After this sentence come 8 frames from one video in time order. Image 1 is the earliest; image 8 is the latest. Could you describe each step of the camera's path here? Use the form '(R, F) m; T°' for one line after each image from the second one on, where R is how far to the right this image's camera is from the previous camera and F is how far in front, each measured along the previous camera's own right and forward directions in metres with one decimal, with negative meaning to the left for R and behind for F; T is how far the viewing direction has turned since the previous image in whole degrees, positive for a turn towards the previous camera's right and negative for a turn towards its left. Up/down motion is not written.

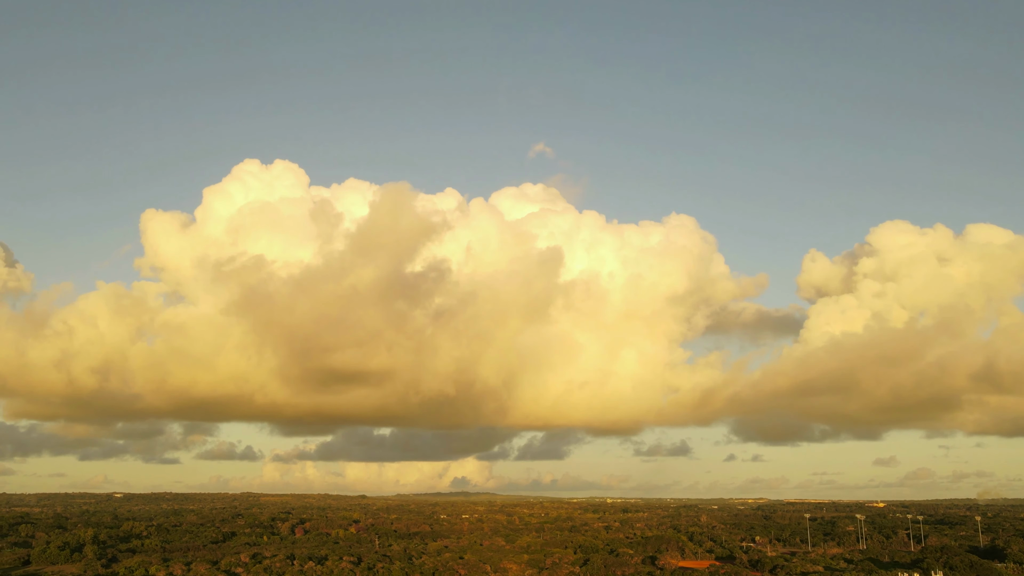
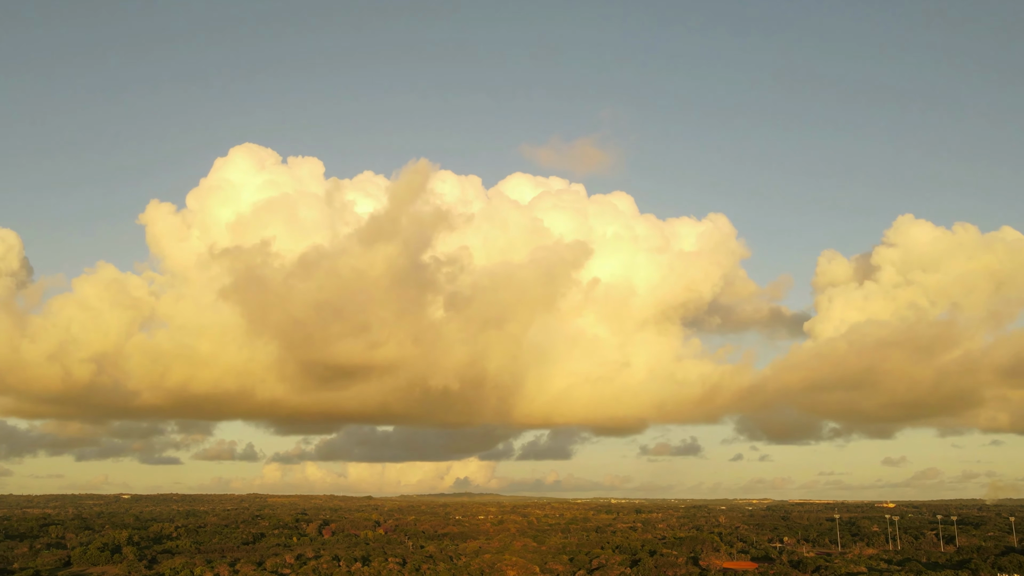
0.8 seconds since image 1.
(-4.7, -0.5) m; 0°
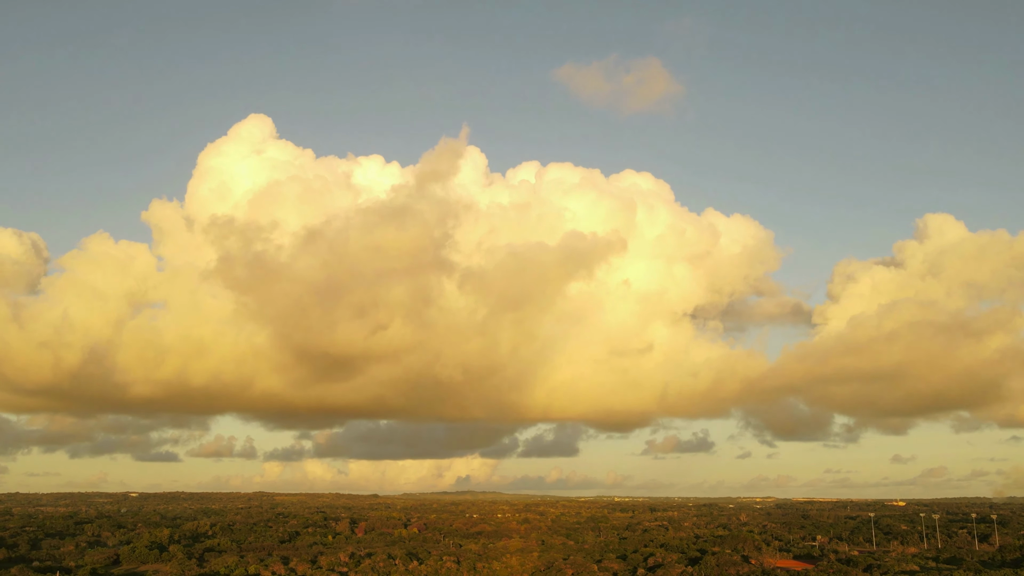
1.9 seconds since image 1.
(-5.9, -0.6) m; 0°
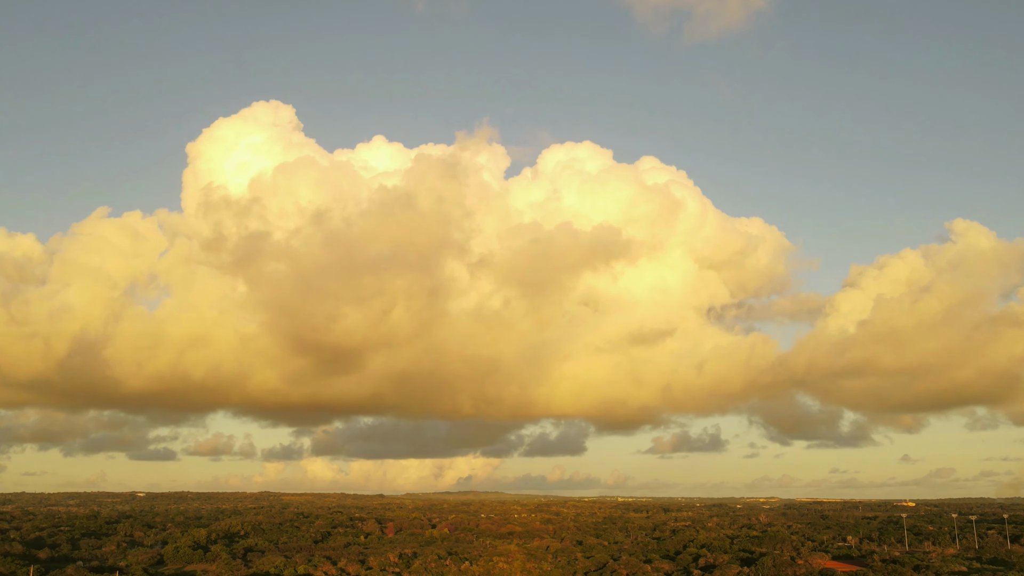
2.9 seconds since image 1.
(-5.5, -0.6) m; 0°
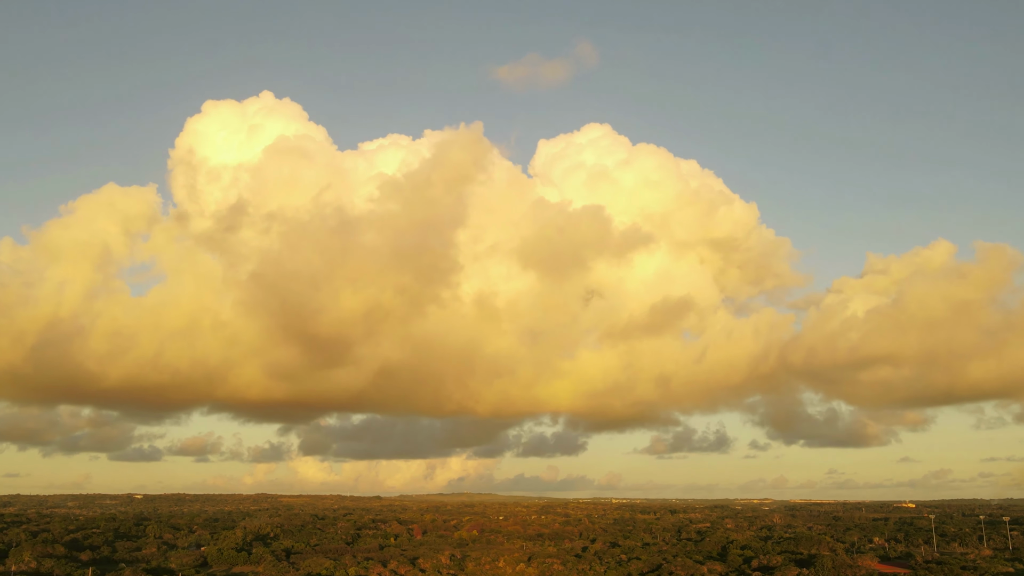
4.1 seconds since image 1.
(-7.0, -0.9) m; 0°
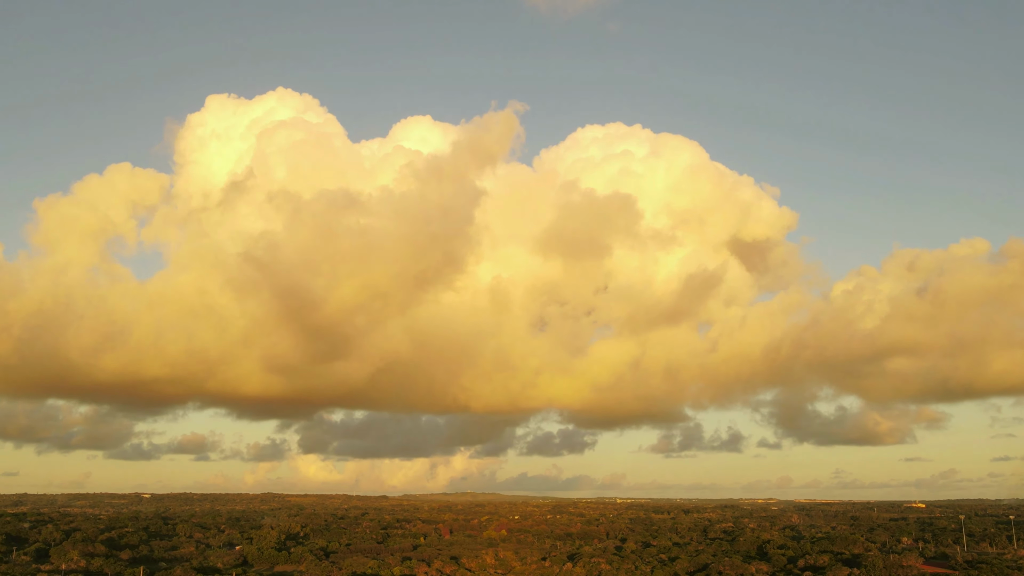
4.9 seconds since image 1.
(-5.1, -0.7) m; 0°
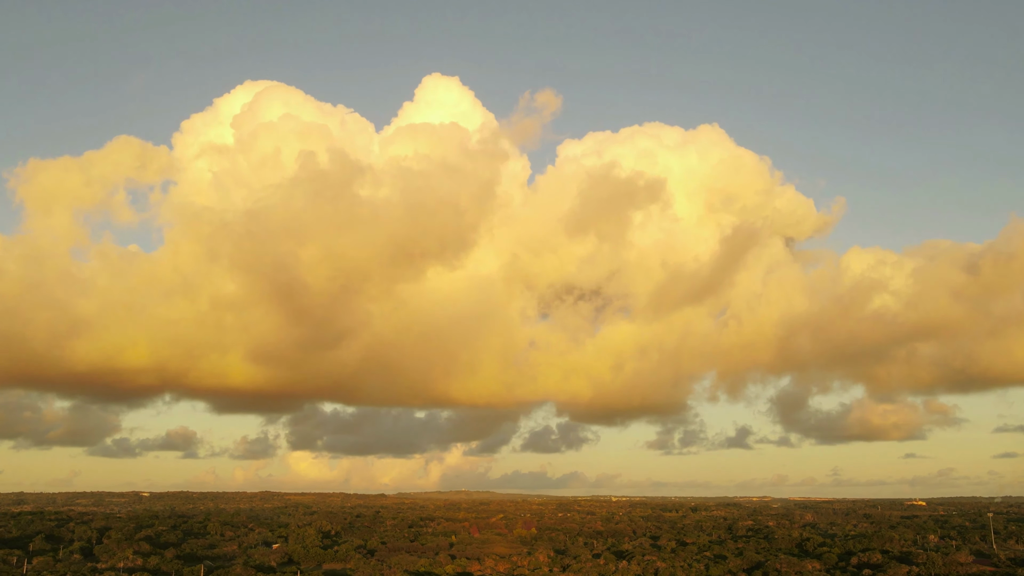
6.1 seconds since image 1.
(-7.3, -1.0) m; 0°
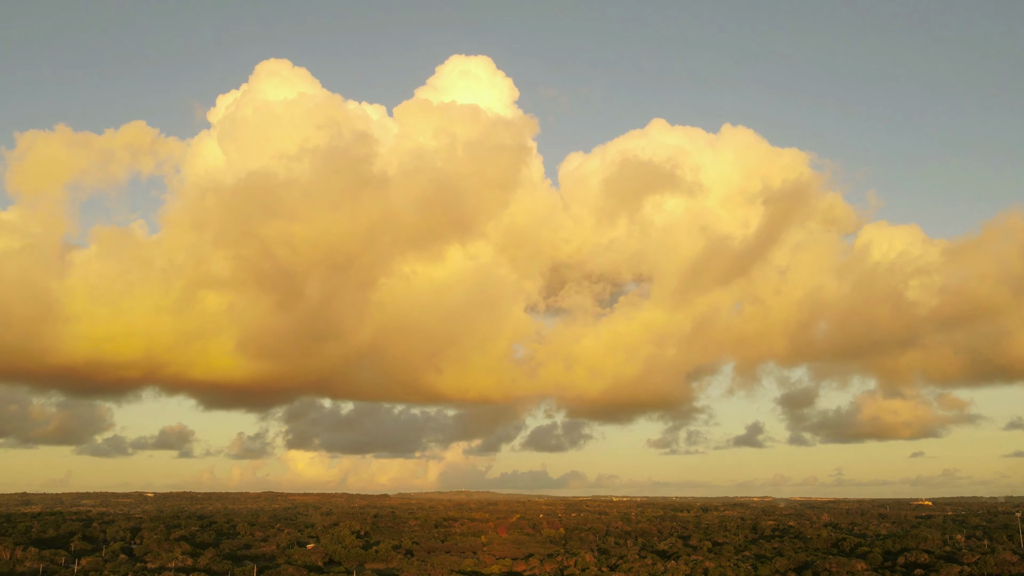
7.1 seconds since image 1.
(-5.9, -0.8) m; 0°
